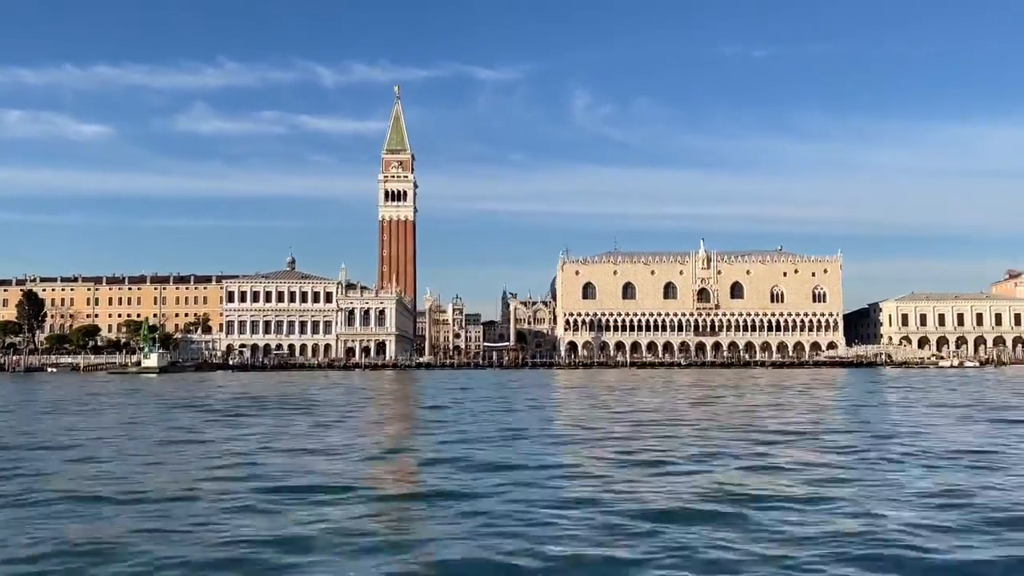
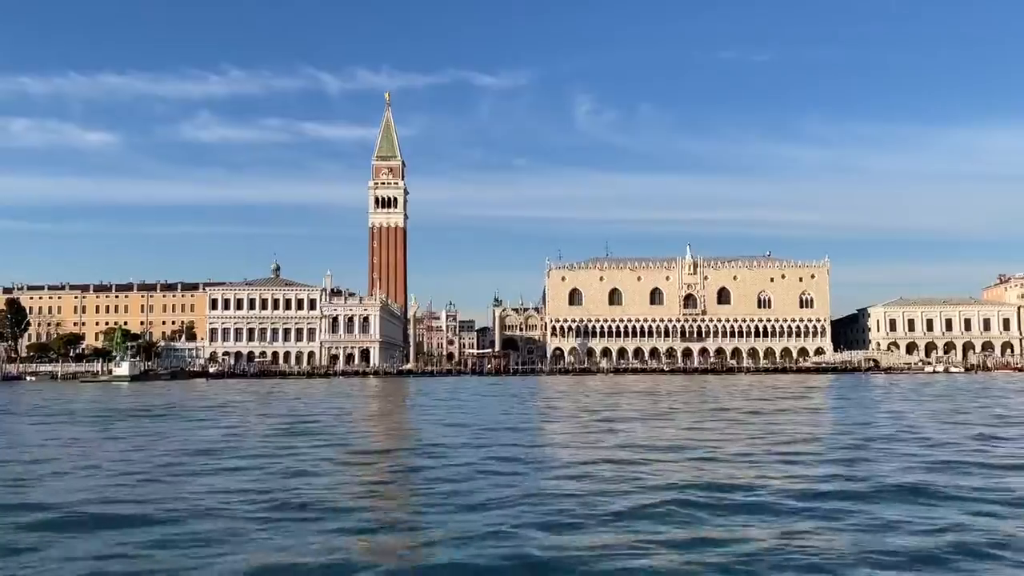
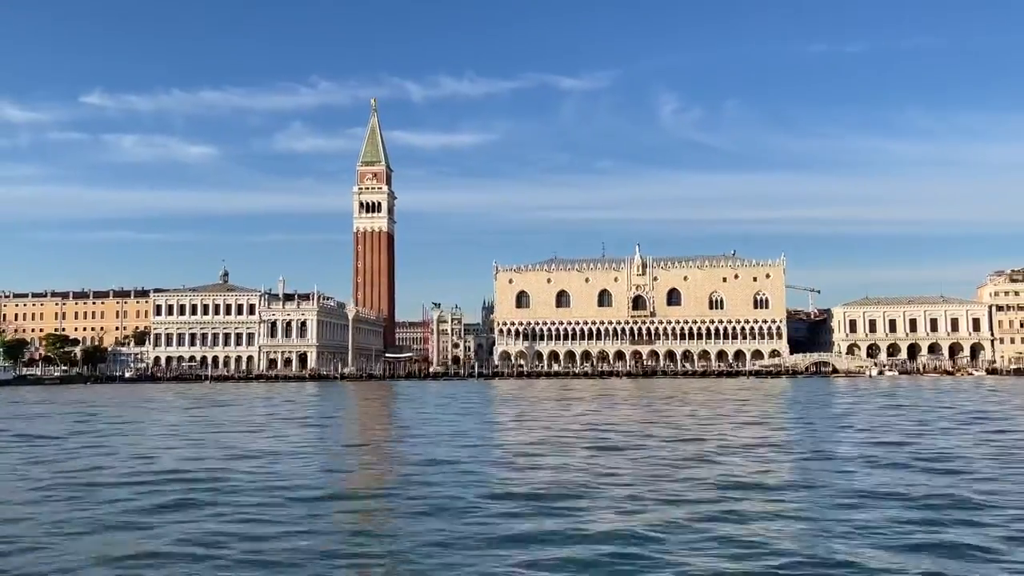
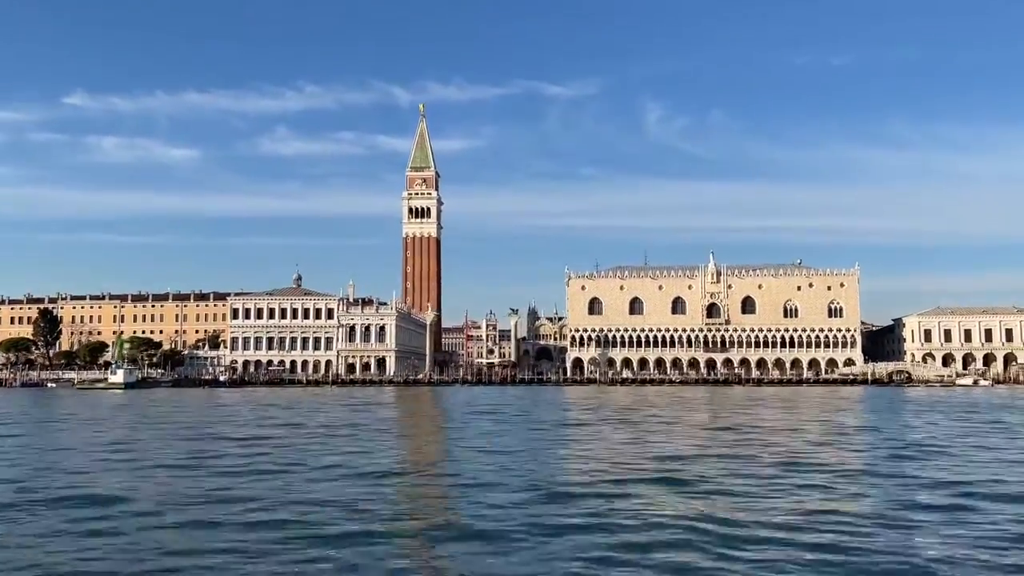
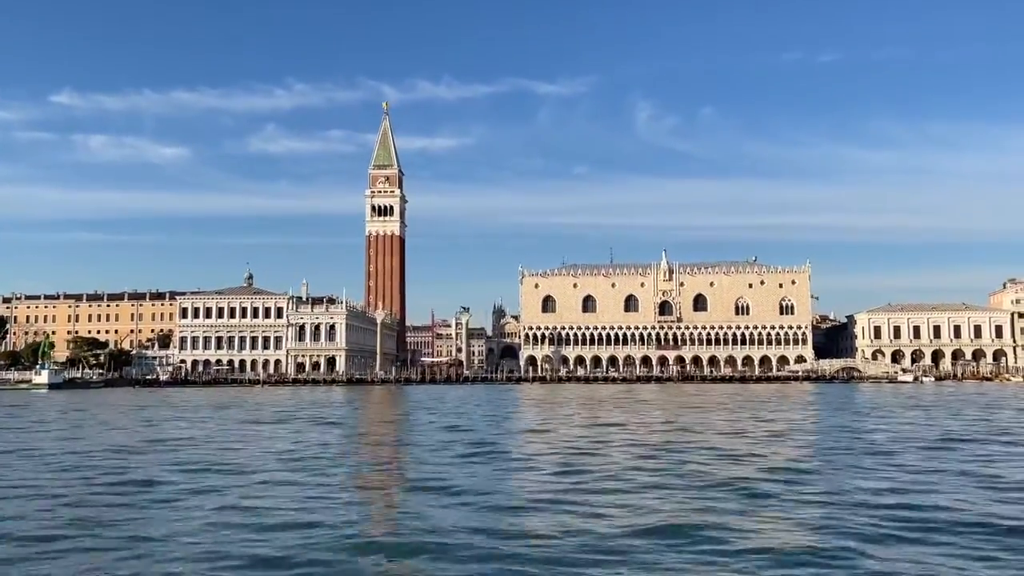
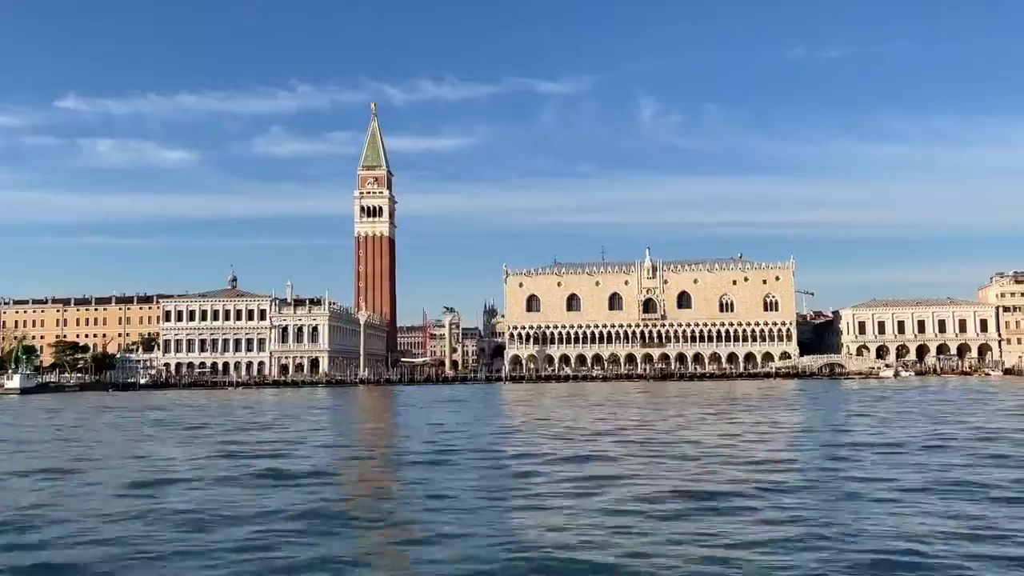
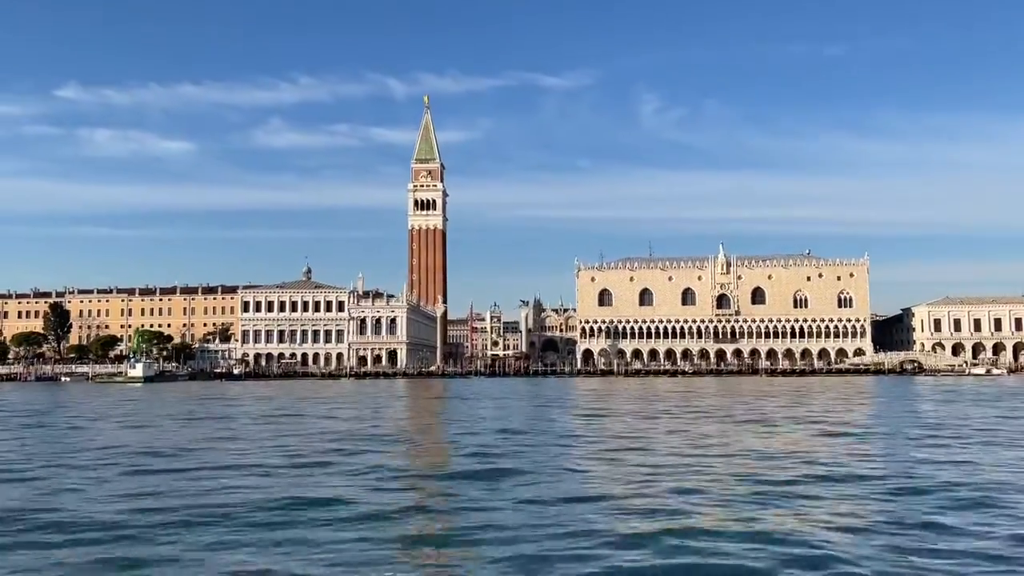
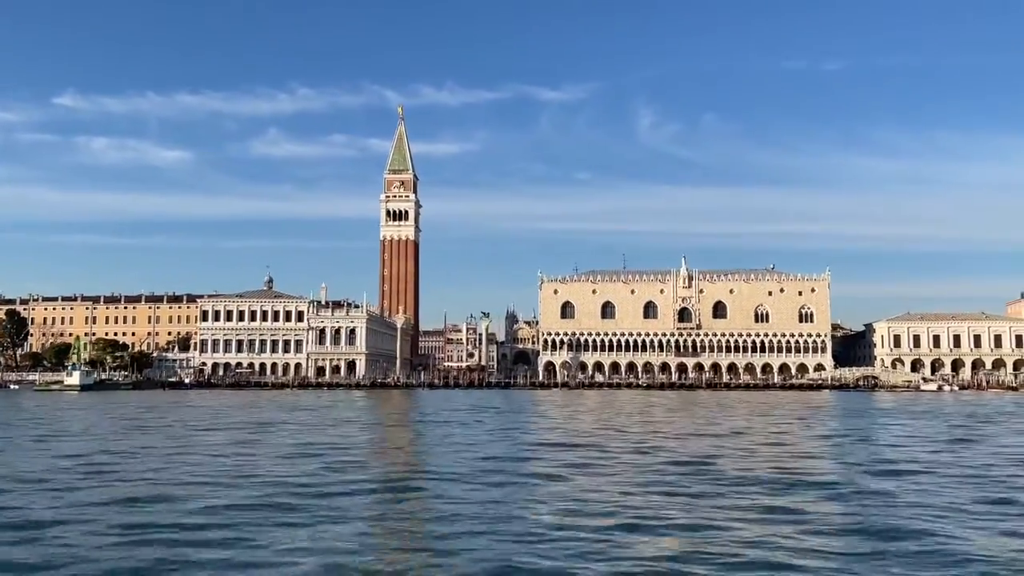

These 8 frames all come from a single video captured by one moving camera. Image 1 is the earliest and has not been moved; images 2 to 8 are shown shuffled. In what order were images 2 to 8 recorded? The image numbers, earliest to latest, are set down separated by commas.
2, 7, 4, 8, 5, 6, 3
